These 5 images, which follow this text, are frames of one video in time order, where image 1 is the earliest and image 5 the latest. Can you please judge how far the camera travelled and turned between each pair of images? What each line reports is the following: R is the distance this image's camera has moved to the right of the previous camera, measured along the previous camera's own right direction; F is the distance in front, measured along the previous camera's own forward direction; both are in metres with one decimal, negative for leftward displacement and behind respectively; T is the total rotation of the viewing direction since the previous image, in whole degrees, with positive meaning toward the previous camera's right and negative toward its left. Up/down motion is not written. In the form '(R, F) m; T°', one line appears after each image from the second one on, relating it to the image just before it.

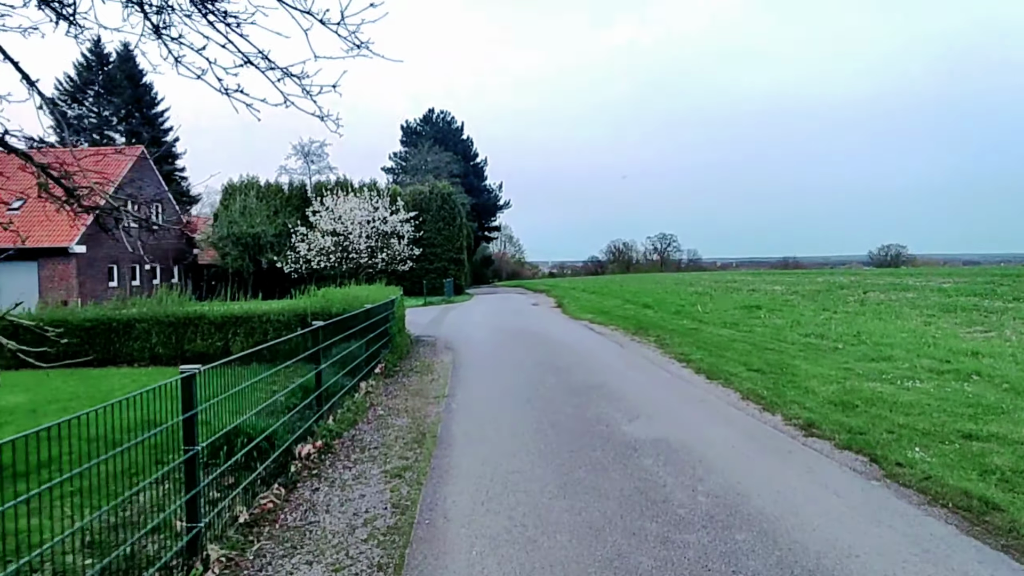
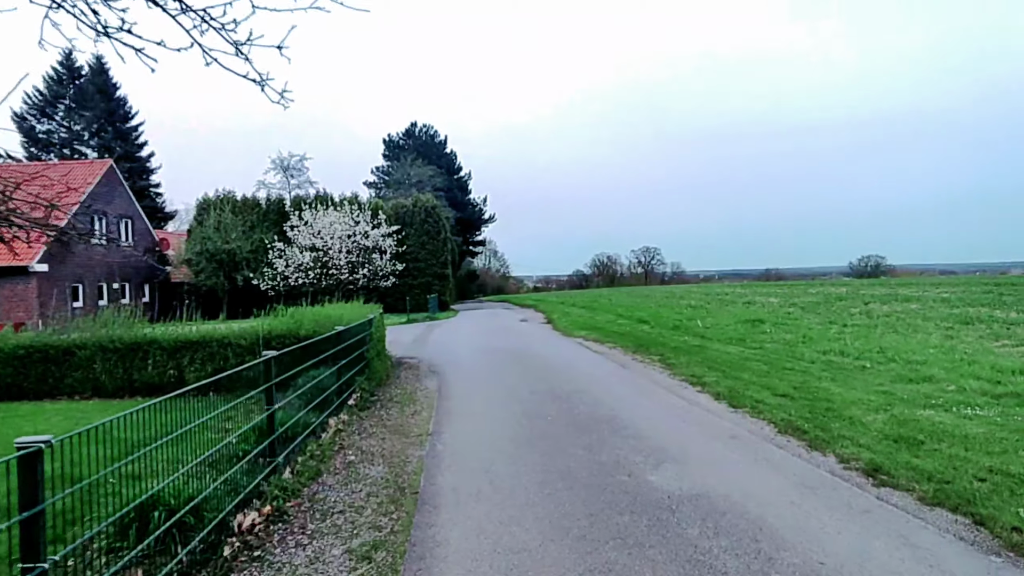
(-0.1, +1.4) m; +1°
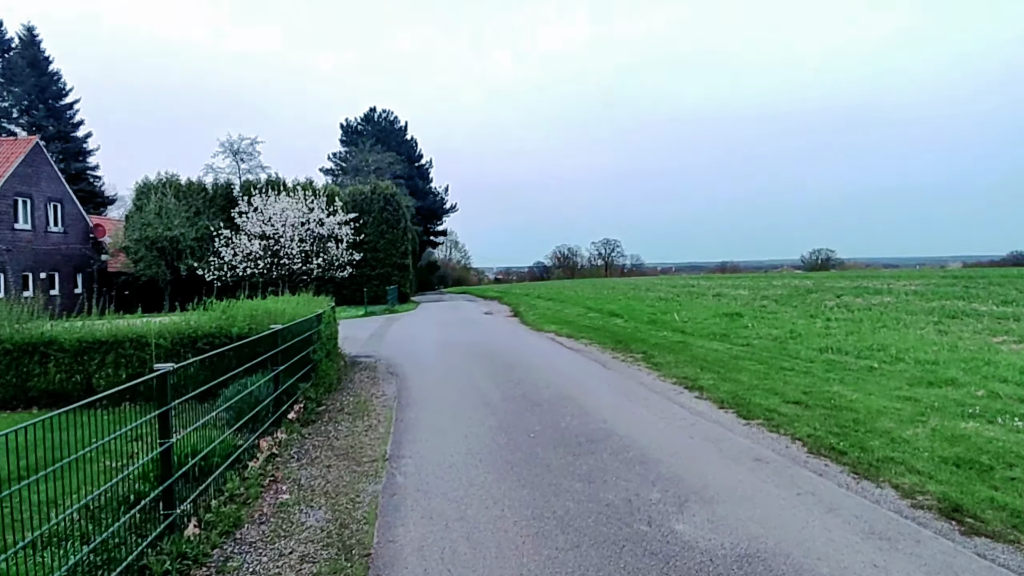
(-0.2, +1.5) m; +3°
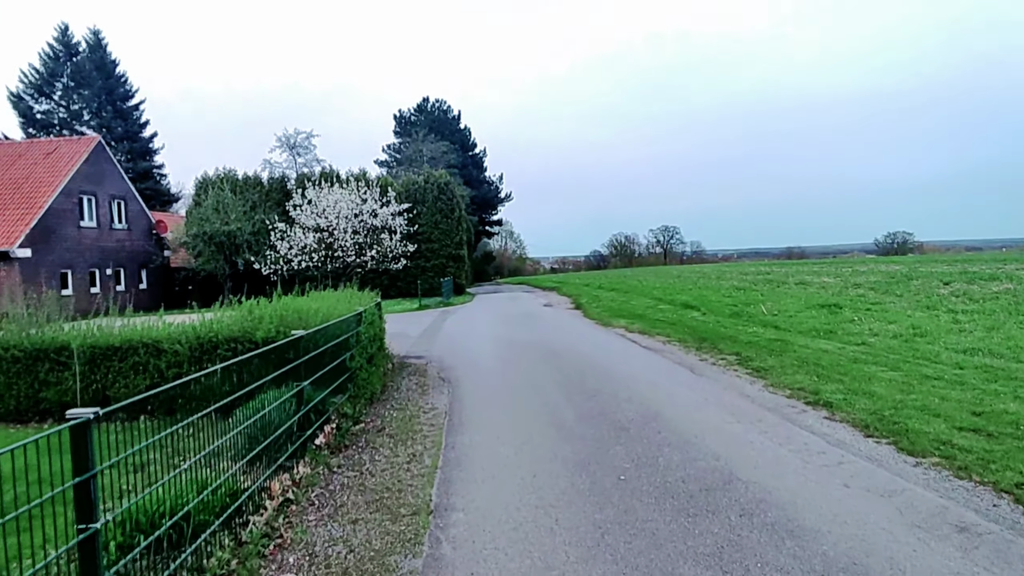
(-0.2, +1.8) m; -5°
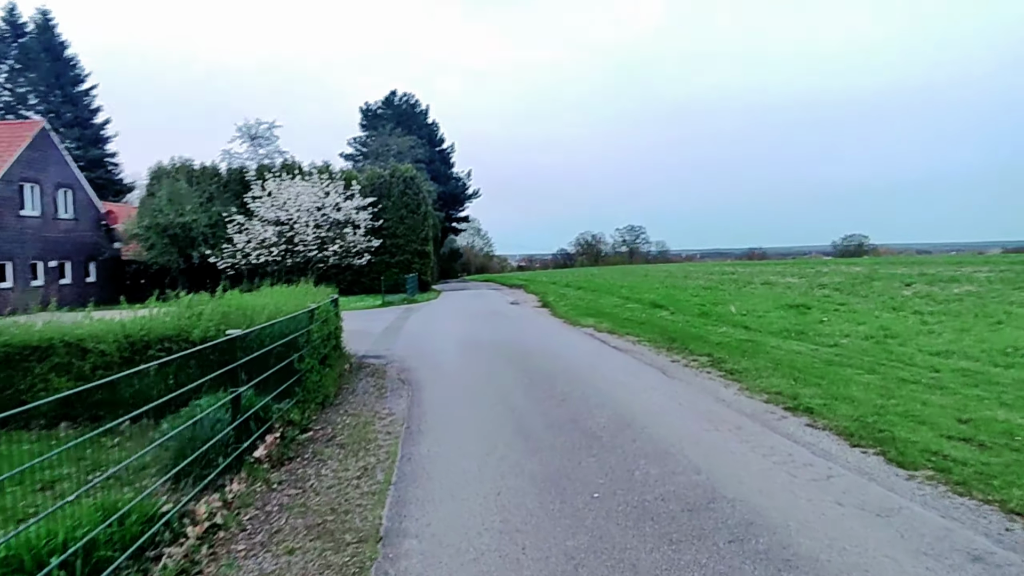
(0.0, +0.6) m; +3°
